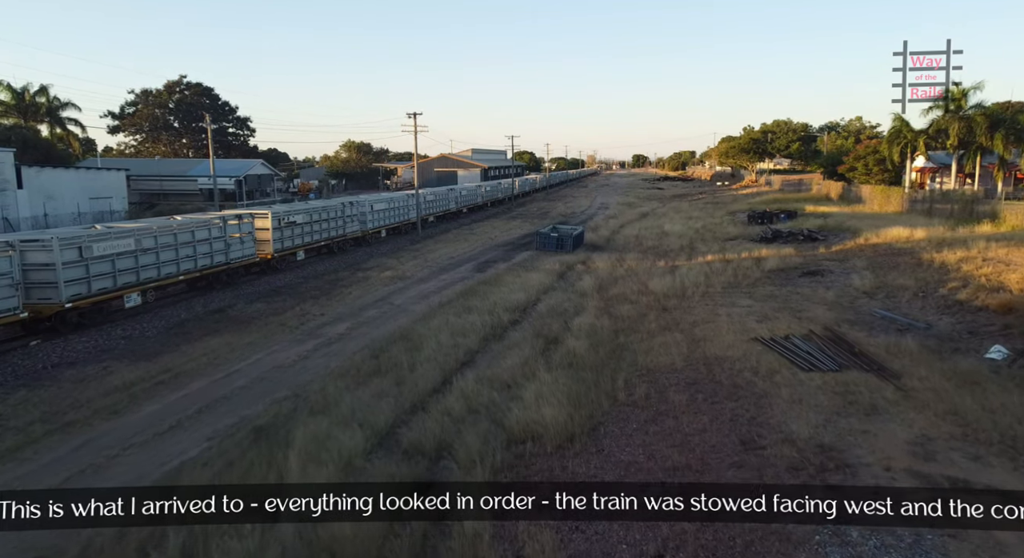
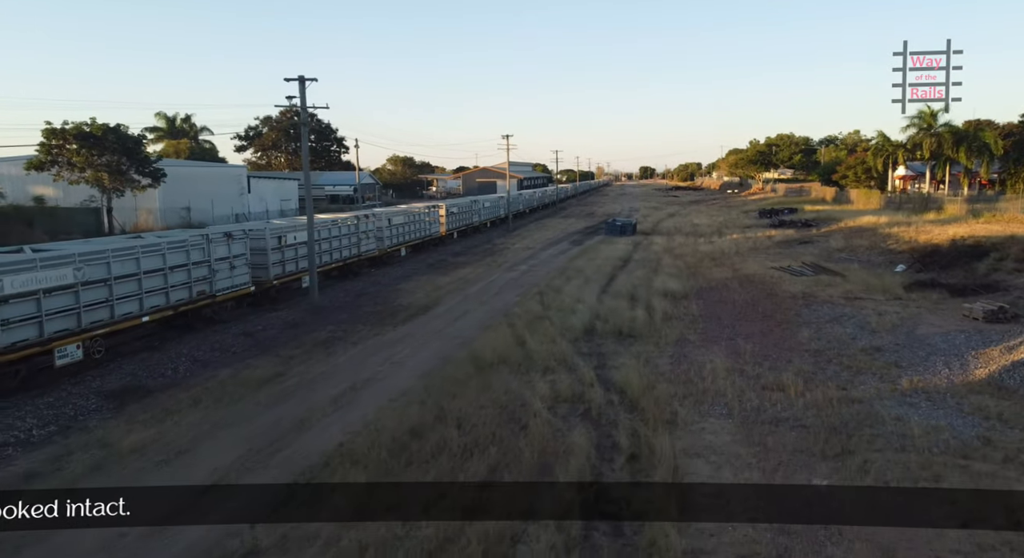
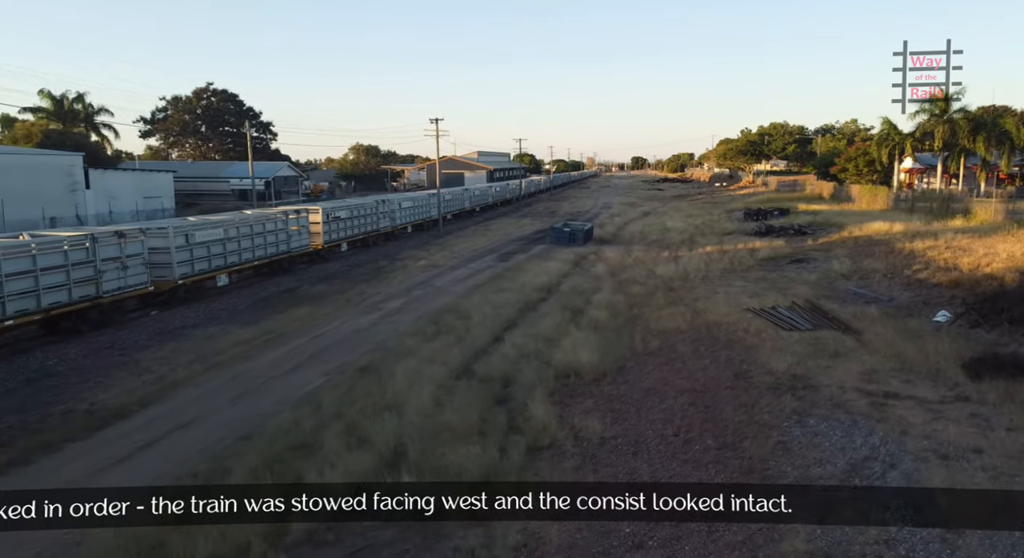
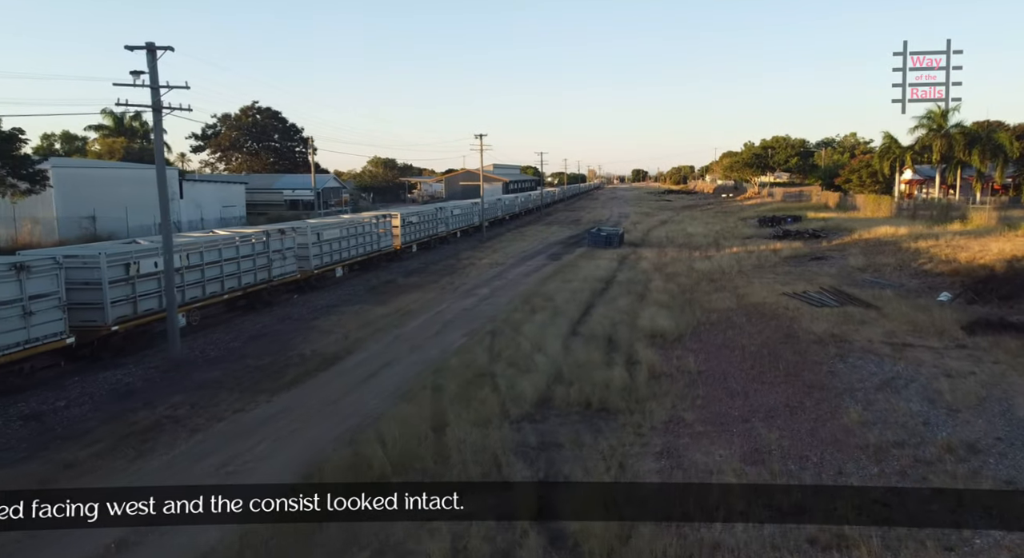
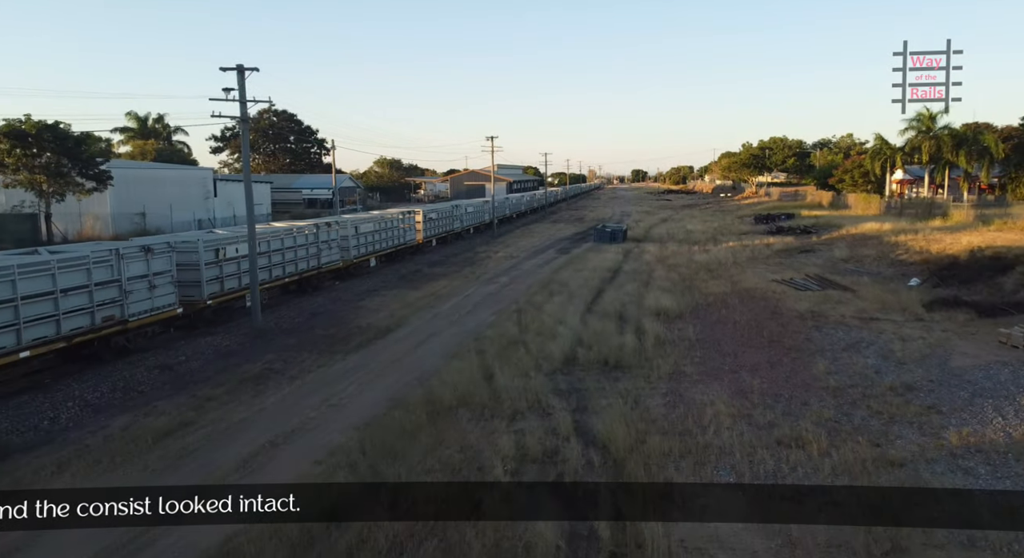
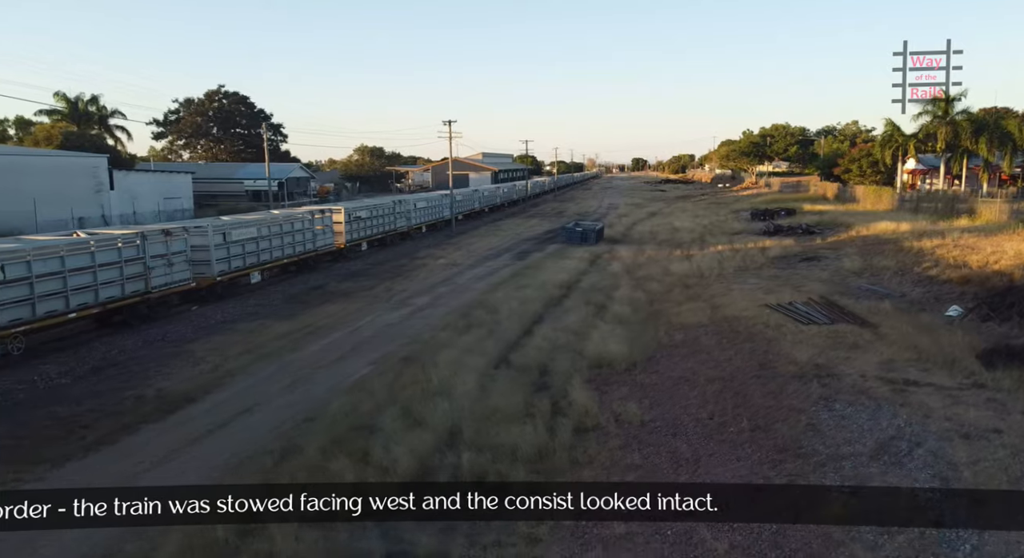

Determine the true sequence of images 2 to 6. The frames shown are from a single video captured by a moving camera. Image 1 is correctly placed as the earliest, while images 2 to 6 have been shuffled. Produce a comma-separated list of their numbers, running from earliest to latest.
3, 6, 4, 5, 2
